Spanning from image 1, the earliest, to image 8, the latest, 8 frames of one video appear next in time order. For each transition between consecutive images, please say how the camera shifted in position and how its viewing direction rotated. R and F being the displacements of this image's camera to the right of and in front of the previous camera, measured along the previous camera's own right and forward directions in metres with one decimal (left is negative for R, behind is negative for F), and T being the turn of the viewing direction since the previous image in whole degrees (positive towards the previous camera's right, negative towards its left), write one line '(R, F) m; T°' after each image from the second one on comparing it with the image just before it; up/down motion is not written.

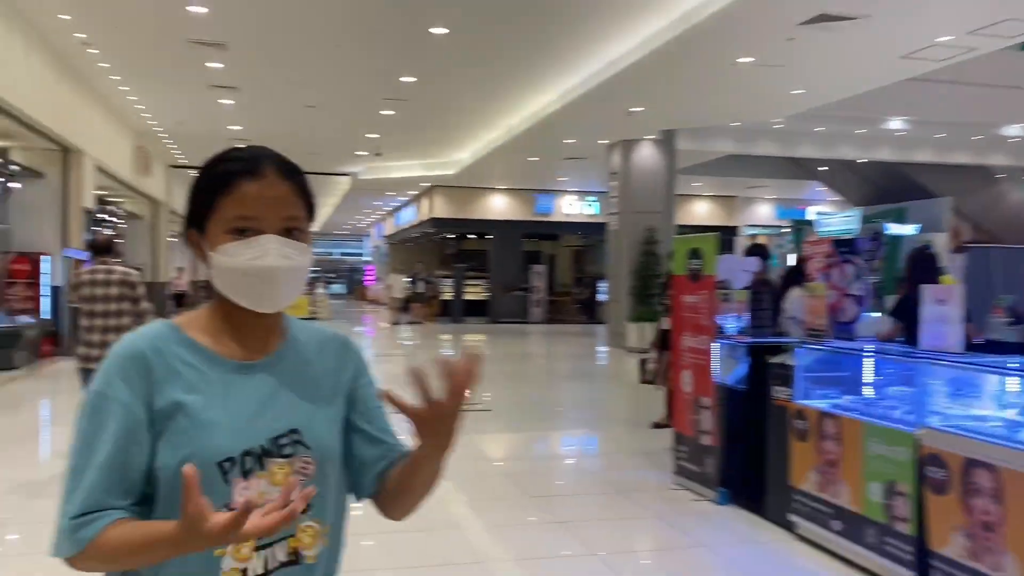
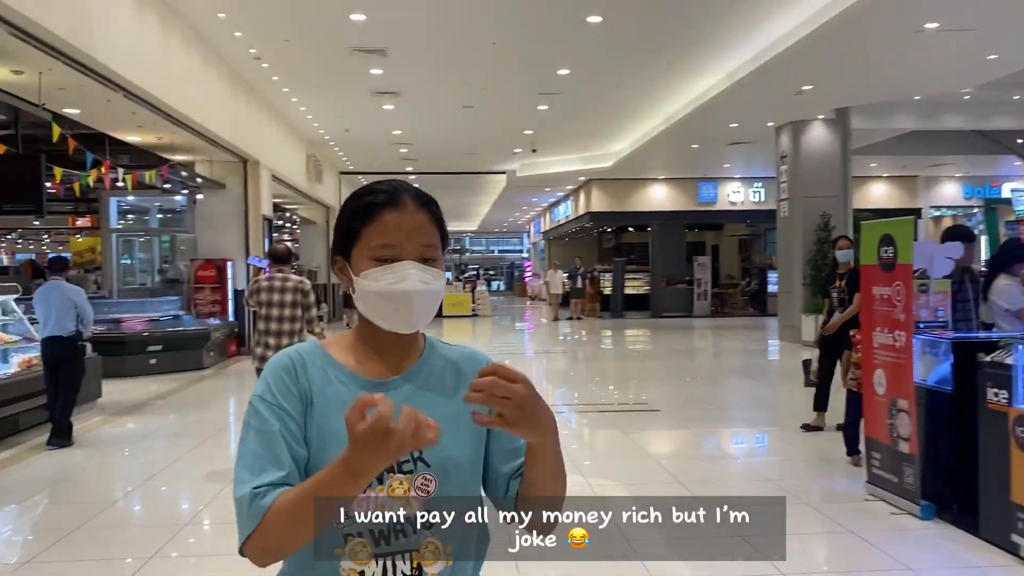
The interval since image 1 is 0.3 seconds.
(0.0, +0.2) m; -10°
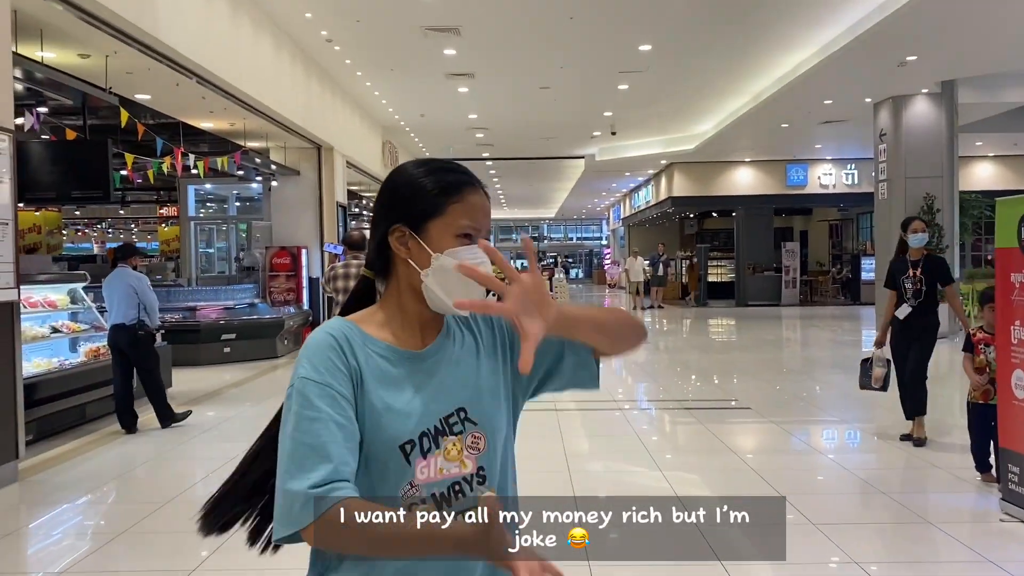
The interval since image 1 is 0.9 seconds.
(0.0, +0.4) m; -5°
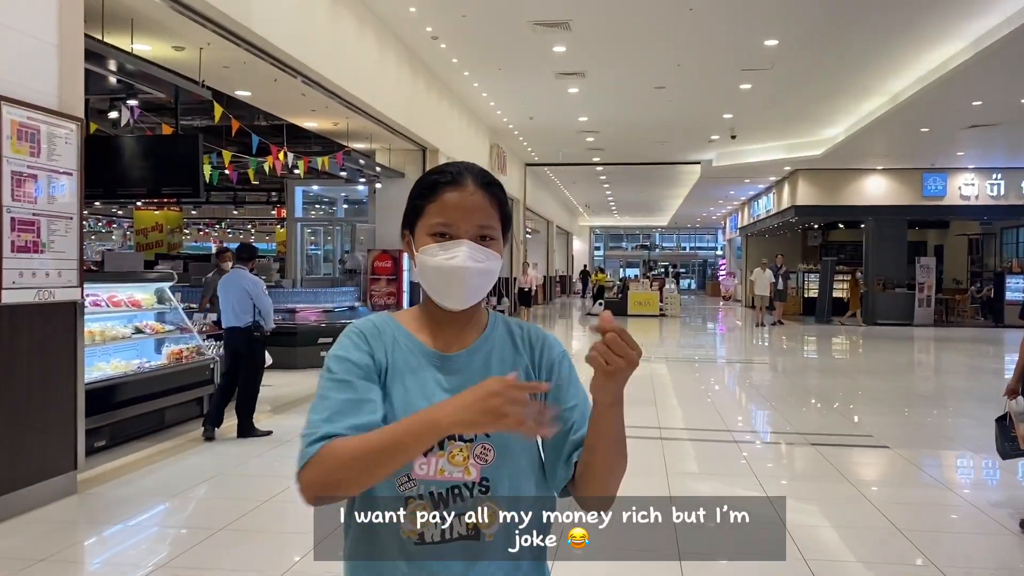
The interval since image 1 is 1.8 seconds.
(0.0, +0.5) m; -7°
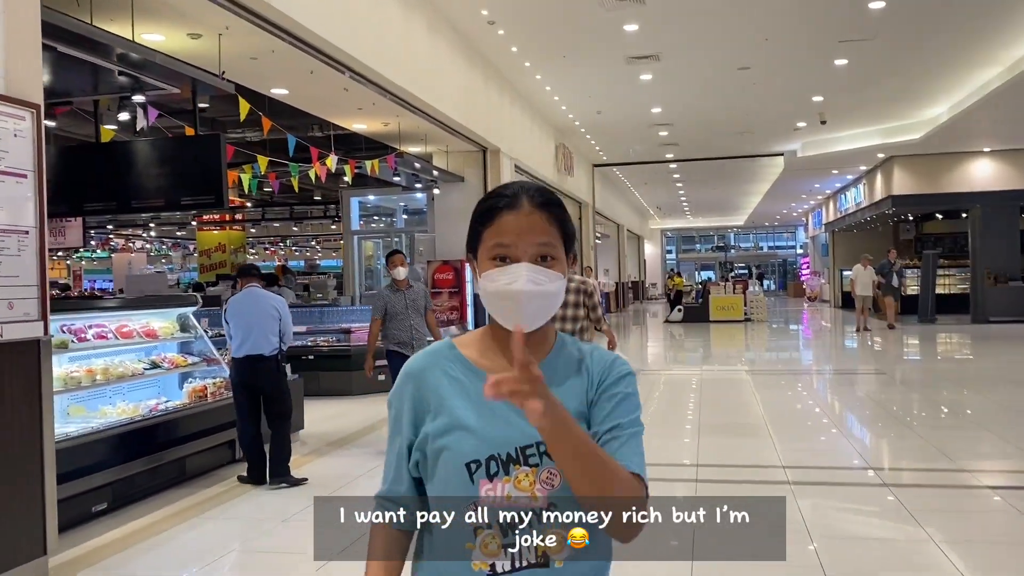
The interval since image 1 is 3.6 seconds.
(-0.1, +0.9) m; -5°
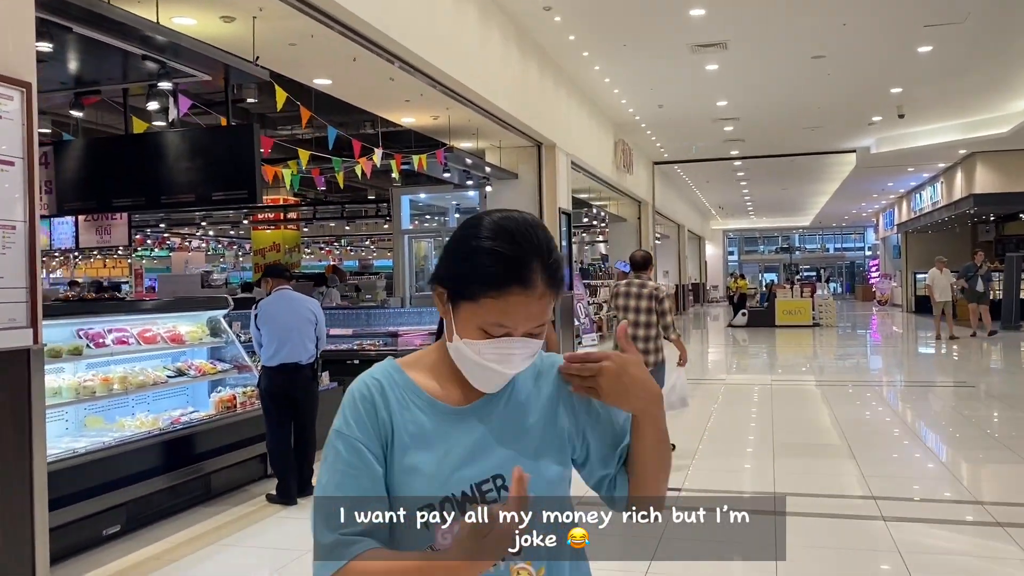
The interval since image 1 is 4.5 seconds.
(0.0, +0.4) m; -4°
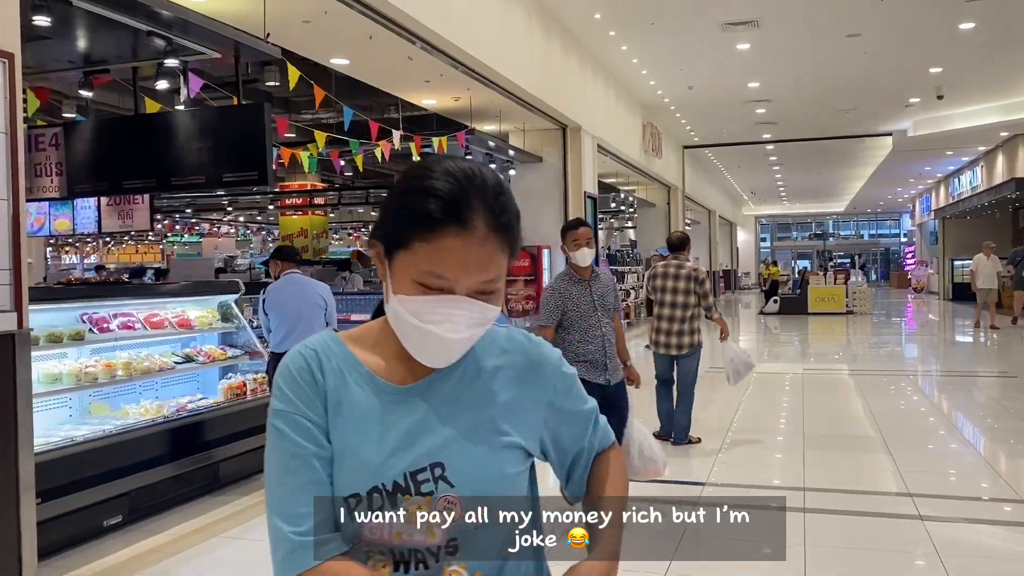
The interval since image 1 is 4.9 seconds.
(+0.1, +0.2) m; -2°
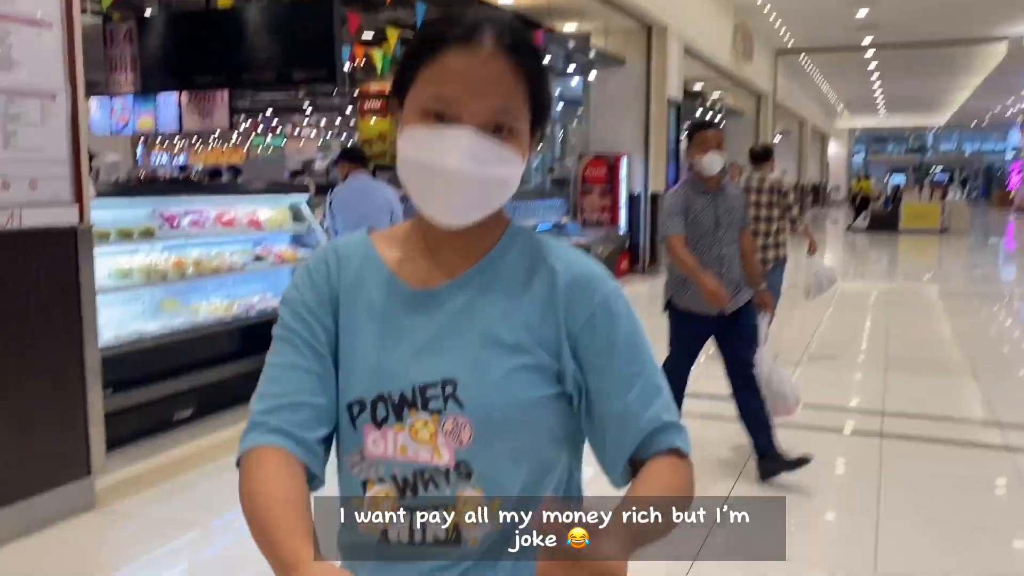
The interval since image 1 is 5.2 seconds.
(0.0, +0.1) m; -5°
